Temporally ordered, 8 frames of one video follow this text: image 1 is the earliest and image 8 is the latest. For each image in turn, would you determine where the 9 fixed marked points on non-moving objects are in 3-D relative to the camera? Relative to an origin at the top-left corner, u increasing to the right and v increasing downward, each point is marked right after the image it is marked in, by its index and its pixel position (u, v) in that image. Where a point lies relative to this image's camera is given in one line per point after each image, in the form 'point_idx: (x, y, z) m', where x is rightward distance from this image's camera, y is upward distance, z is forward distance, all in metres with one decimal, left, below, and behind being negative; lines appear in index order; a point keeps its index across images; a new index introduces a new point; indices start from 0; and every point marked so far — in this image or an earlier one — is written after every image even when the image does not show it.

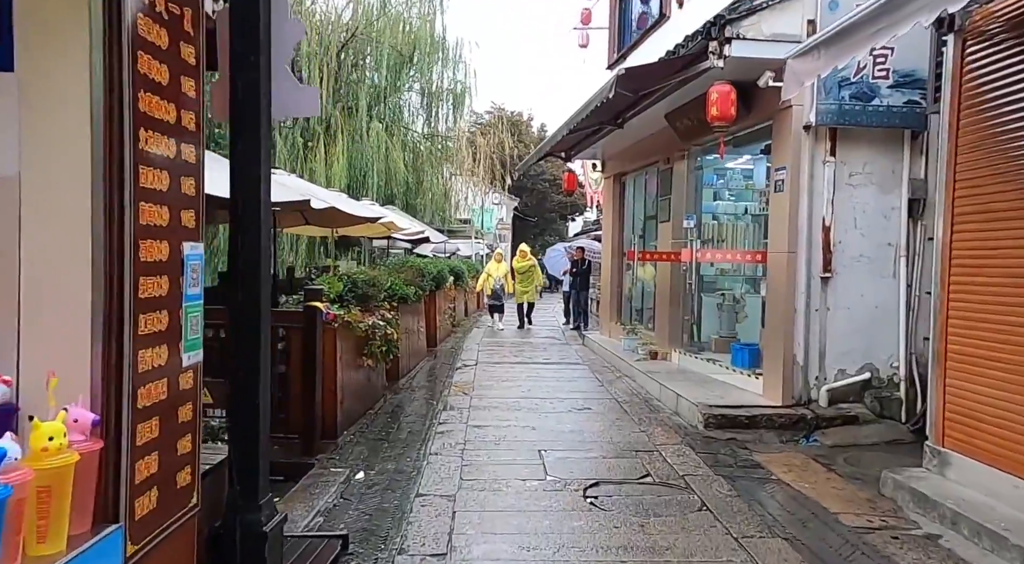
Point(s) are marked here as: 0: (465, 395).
0: (-0.5, -1.2, +7.8) m
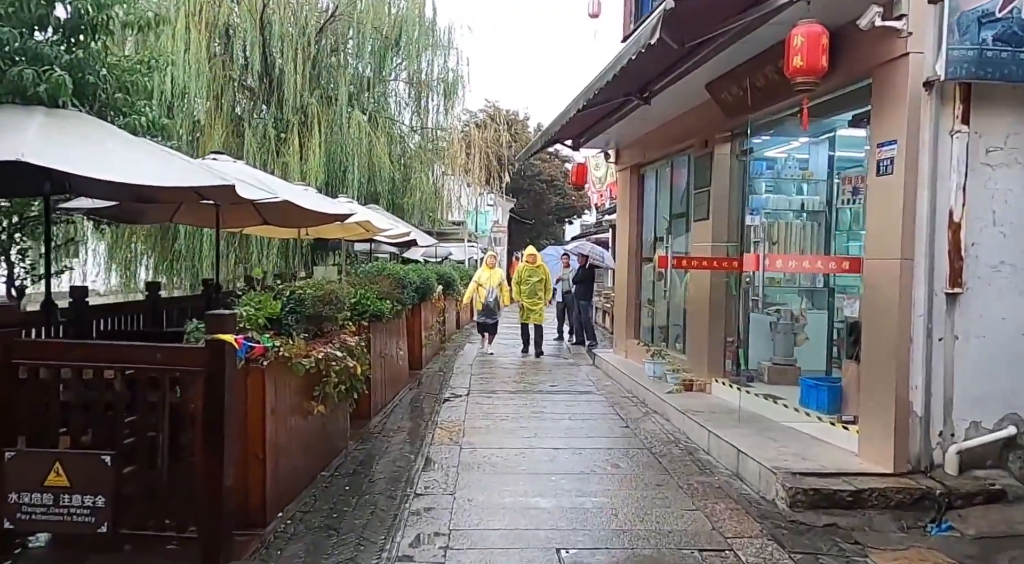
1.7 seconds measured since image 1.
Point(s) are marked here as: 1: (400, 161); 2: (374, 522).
0: (-0.5, -1.3, +6.0) m
1: (-2.4, +2.6, +16.4) m
2: (-0.8, -1.3, +4.2) m
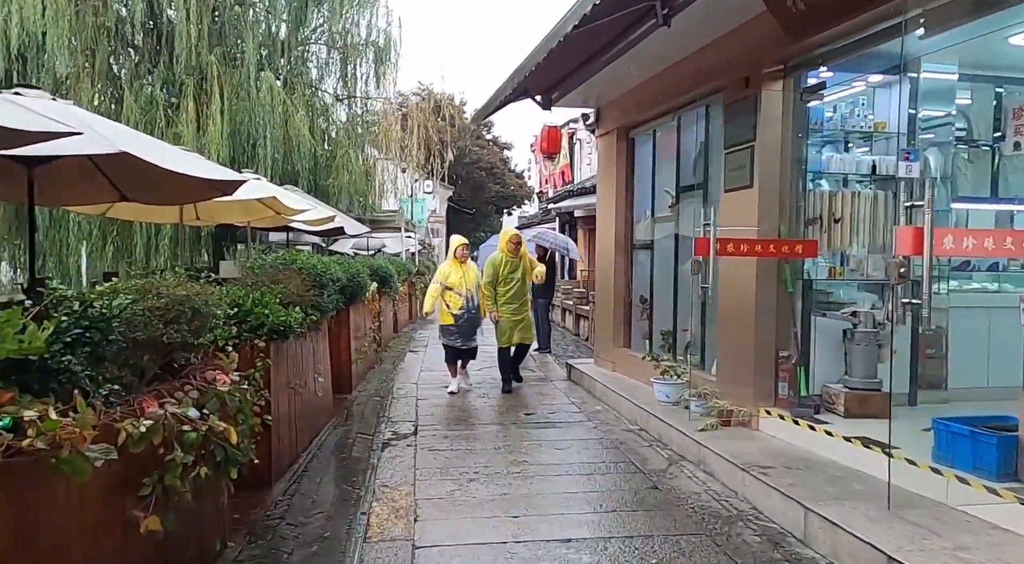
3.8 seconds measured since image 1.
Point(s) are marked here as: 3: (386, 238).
0: (-0.6, -1.3, +3.8) m
1: (-3.5, +2.6, +13.9) m
2: (-0.7, -1.3, +2.0) m
3: (-3.3, +1.2, +20.0) m
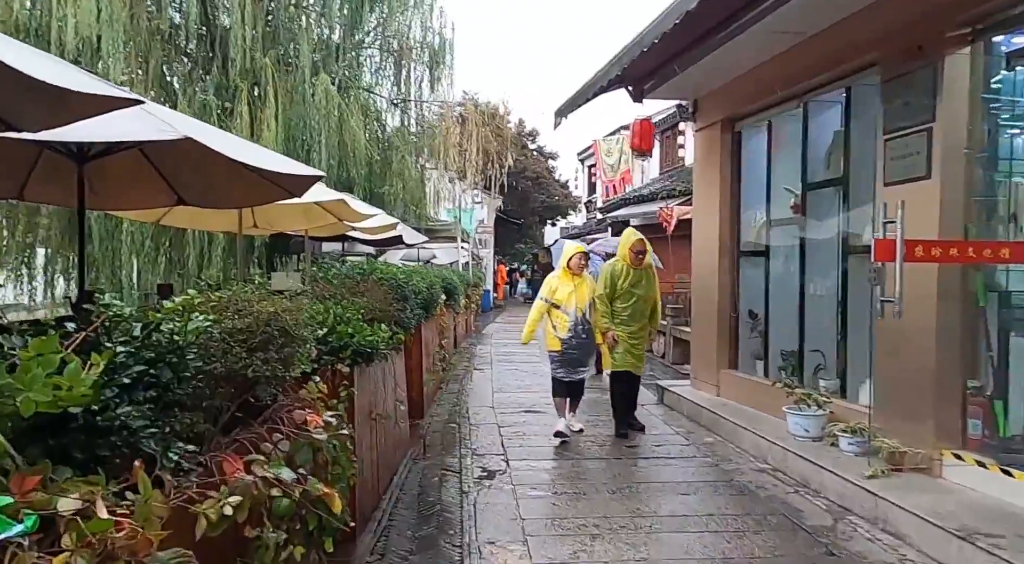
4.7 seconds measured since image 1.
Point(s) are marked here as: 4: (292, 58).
0: (+0.1, -1.3, +2.9) m
1: (-2.3, +2.4, +13.2) m
2: (-0.2, -1.4, +1.1) m
3: (-1.9, +0.9, +19.3) m
4: (-3.3, +3.4, +11.4) m
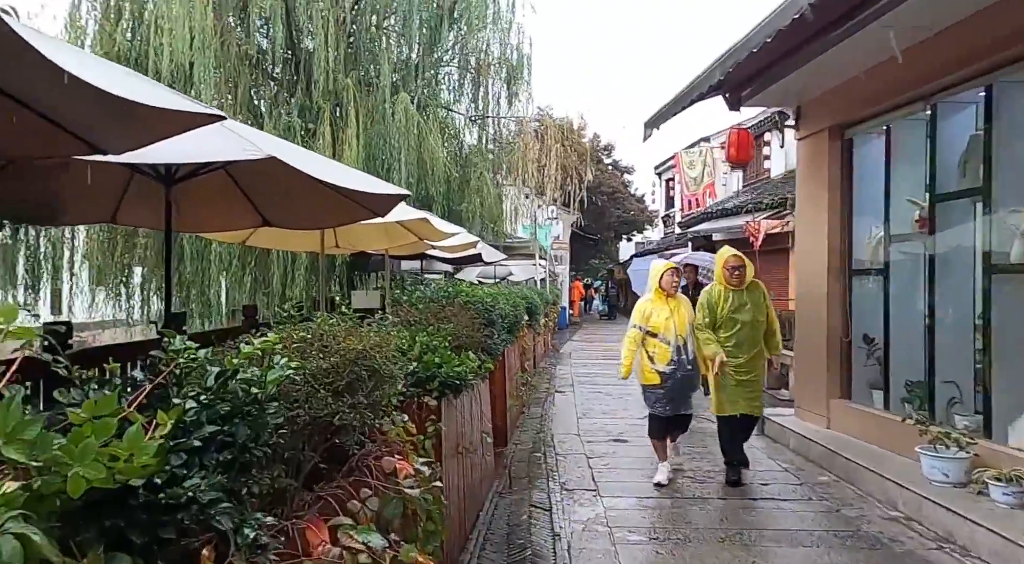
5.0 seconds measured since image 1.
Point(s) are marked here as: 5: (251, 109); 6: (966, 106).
0: (+0.5, -1.4, +2.6) m
1: (-1.0, +2.1, +13.1) m
2: (+0.1, -1.4, +0.8) m
3: (+0.1, +0.4, +19.1) m
4: (-2.1, +3.1, +11.4) m
5: (-3.6, +2.4, +10.3) m
6: (+2.9, +1.2, +4.9) m
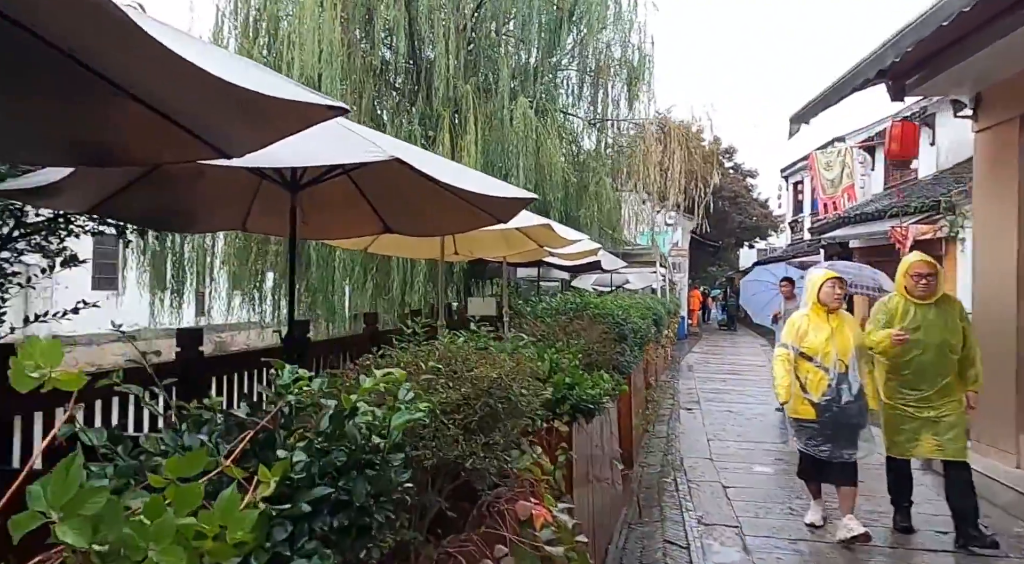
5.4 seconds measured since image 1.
0: (+0.9, -1.5, +2.1) m
1: (+1.1, +2.0, +12.8) m
2: (+0.2, -1.5, +0.4) m
3: (+2.9, +0.2, +18.5) m
4: (-0.3, +3.0, +11.3) m
5: (-1.9, +2.3, +10.4) m
6: (+3.7, +1.1, +4.1) m
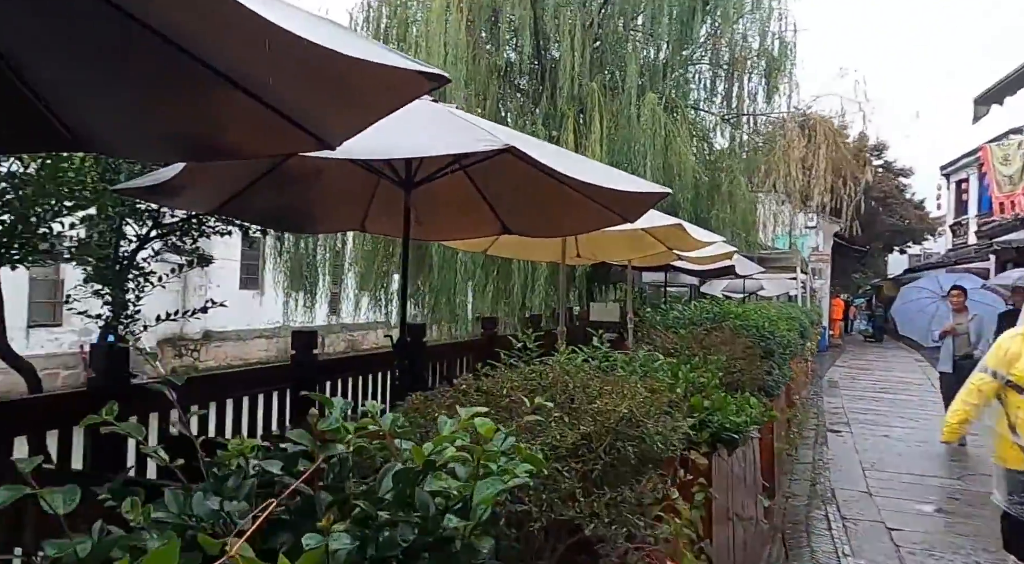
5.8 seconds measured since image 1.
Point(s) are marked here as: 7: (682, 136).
0: (+1.2, -1.5, +1.5) m
1: (+3.1, +1.9, +12.0) m
2: (+0.2, -1.5, -0.1) m
3: (+5.8, +0.1, +17.4) m
4: (+1.5, +2.9, +10.8) m
5: (-0.2, +2.2, +10.1) m
6: (+4.3, +1.0, +3.0) m
7: (+2.5, +2.1, +10.9) m
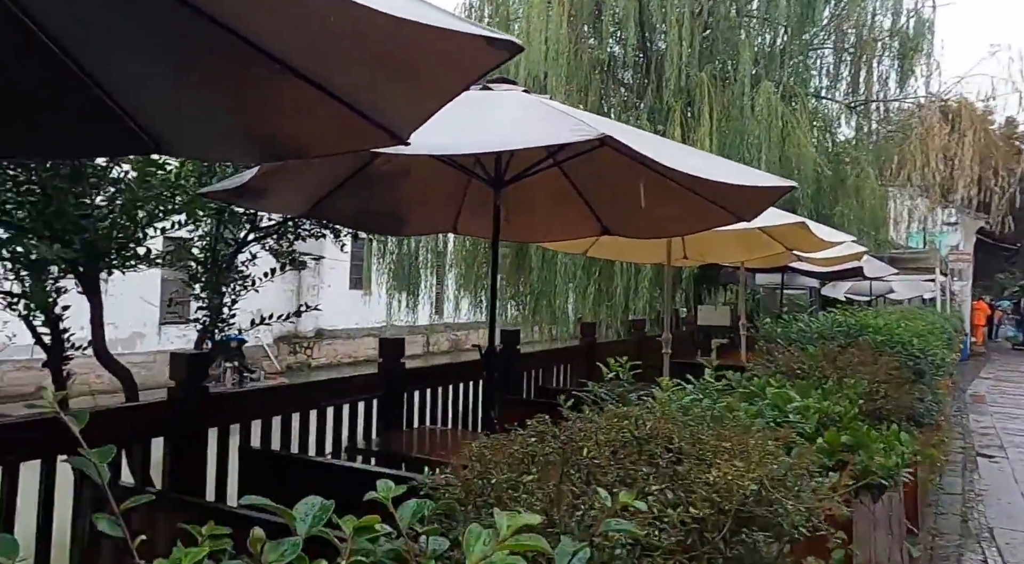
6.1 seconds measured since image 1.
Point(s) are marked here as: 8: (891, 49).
0: (+1.3, -1.5, +0.9) m
1: (+4.6, +1.8, +11.1) m
2: (+0.1, -1.5, -0.5) m
3: (+8.1, +0.1, +16.0) m
4: (+2.9, +2.9, +10.1) m
5: (+1.1, +2.2, +9.7) m
6: (+4.6, +1.0, +2.0) m
7: (+3.8, +2.1, +10.0) m
8: (+5.6, +3.5, +11.3) m
